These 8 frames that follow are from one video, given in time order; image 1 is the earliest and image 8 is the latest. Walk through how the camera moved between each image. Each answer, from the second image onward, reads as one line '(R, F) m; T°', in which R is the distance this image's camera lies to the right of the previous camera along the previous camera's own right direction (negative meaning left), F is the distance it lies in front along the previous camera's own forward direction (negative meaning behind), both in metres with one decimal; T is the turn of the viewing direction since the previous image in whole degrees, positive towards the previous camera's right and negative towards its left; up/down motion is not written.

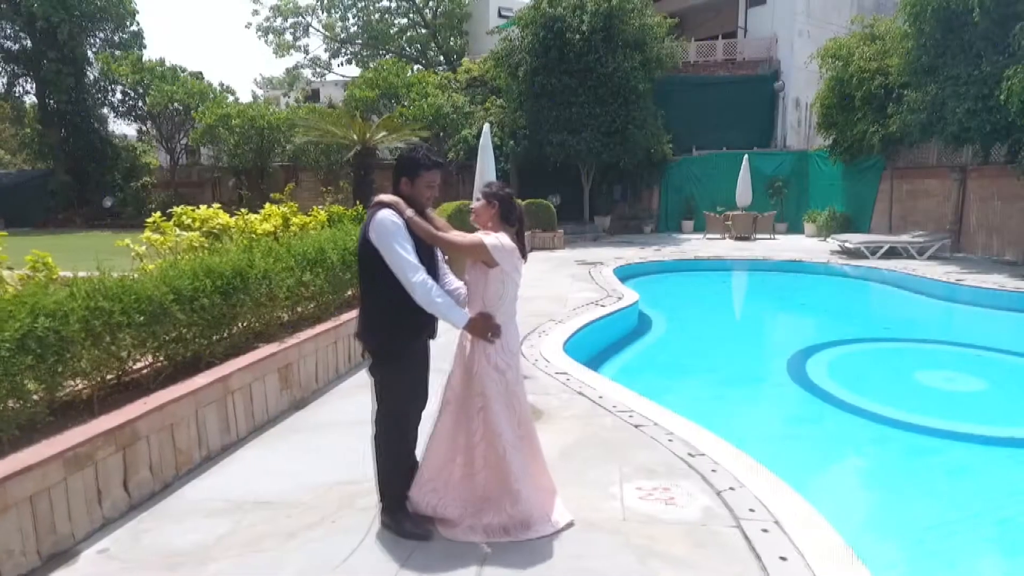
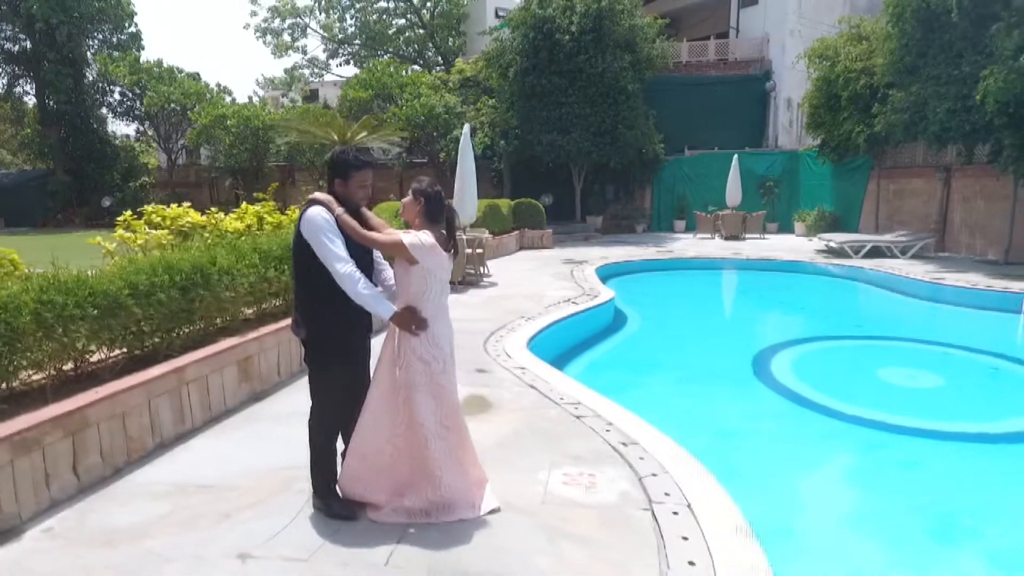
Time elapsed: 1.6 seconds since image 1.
(+0.4, -0.2) m; 0°
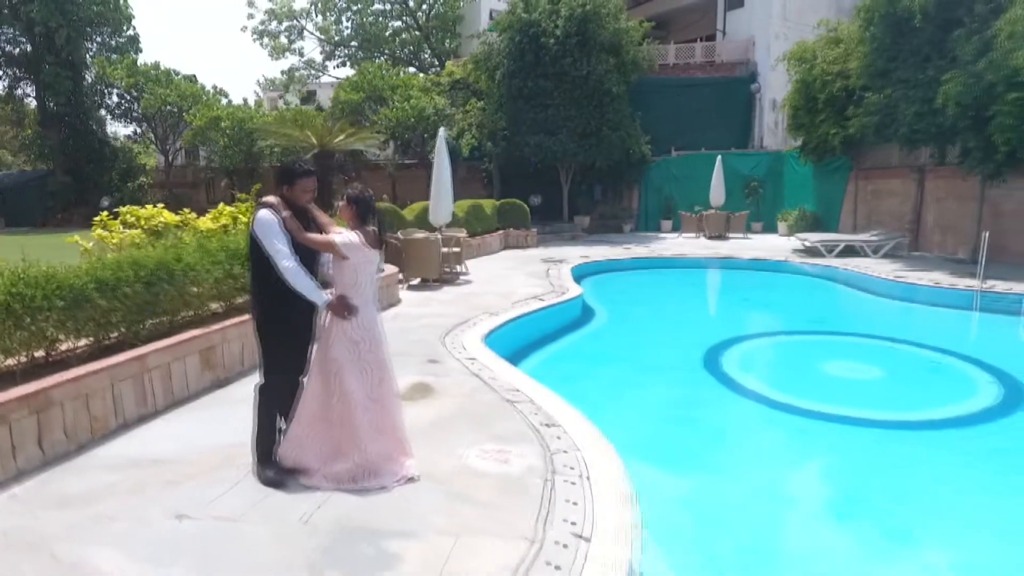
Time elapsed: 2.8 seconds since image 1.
(+0.5, -0.4) m; 0°
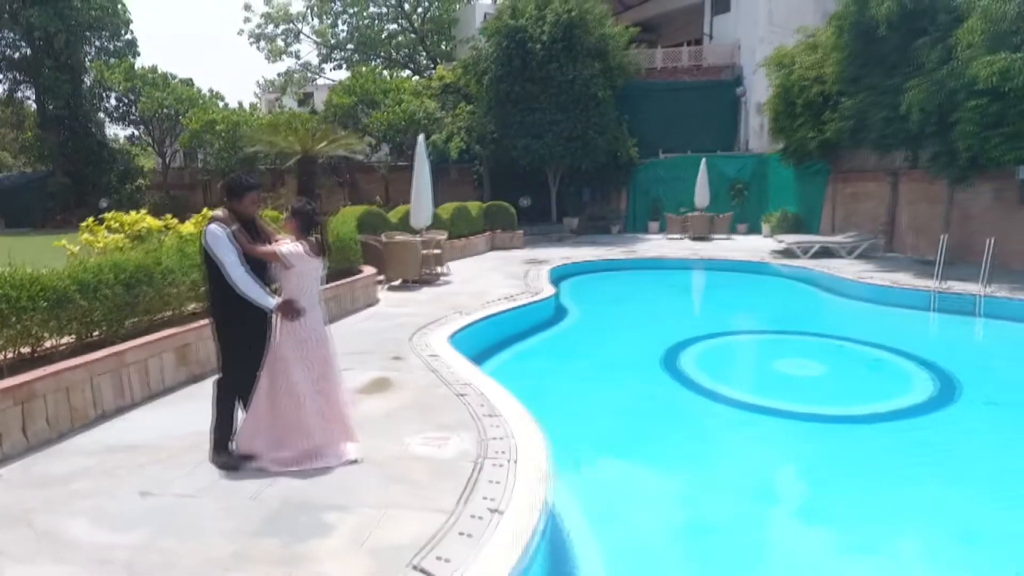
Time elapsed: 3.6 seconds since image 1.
(+0.4, -0.4) m; 0°
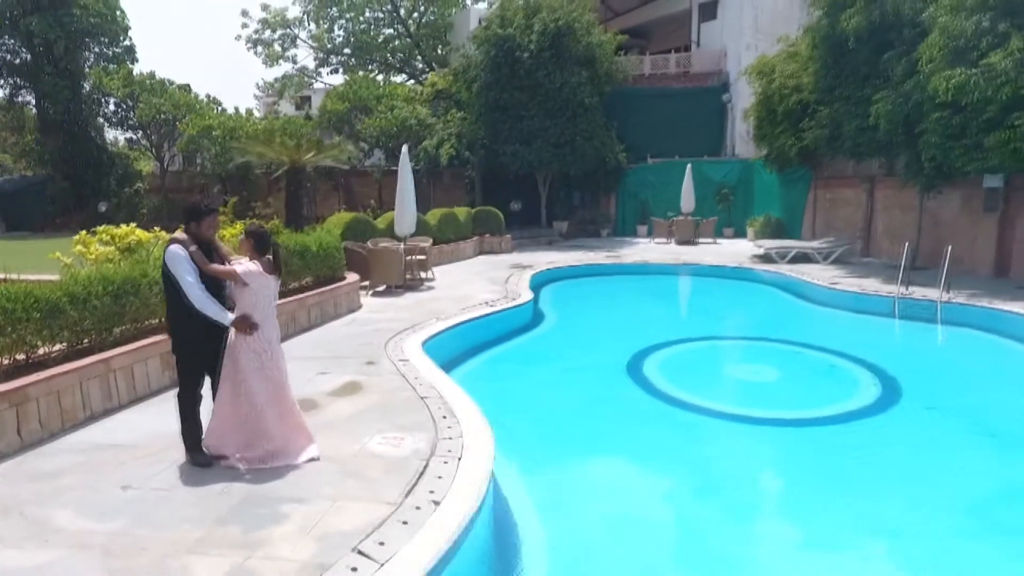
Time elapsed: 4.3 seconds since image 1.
(+0.4, -0.4) m; 0°
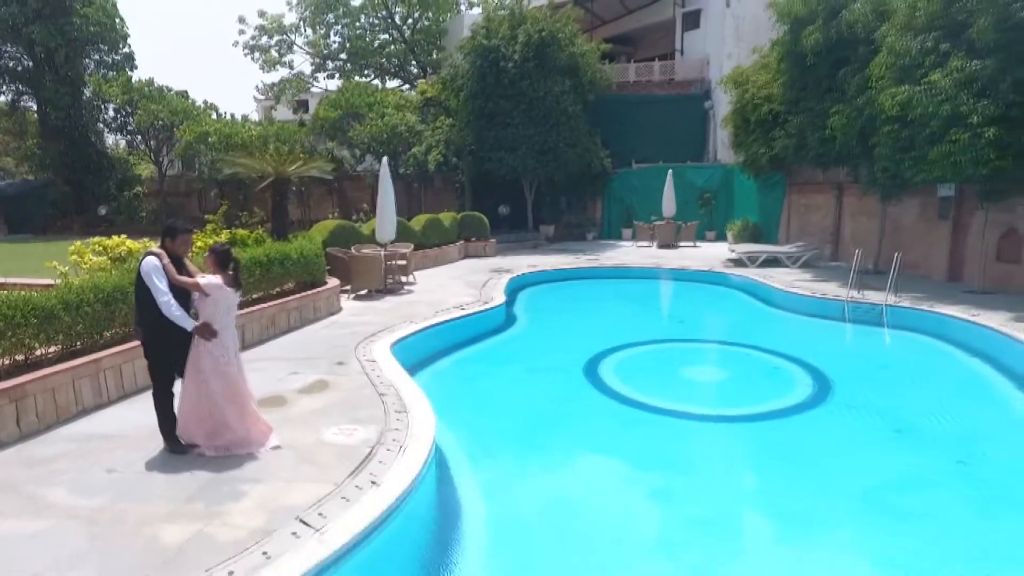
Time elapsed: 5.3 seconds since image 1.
(+0.5, -0.6) m; 0°
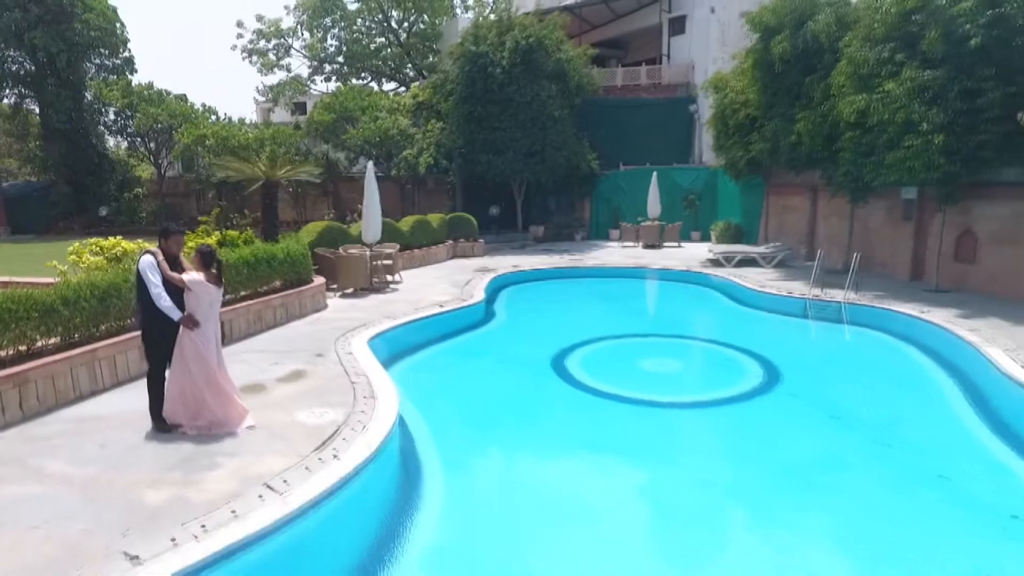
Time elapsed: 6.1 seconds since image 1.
(+0.5, -0.6) m; 0°
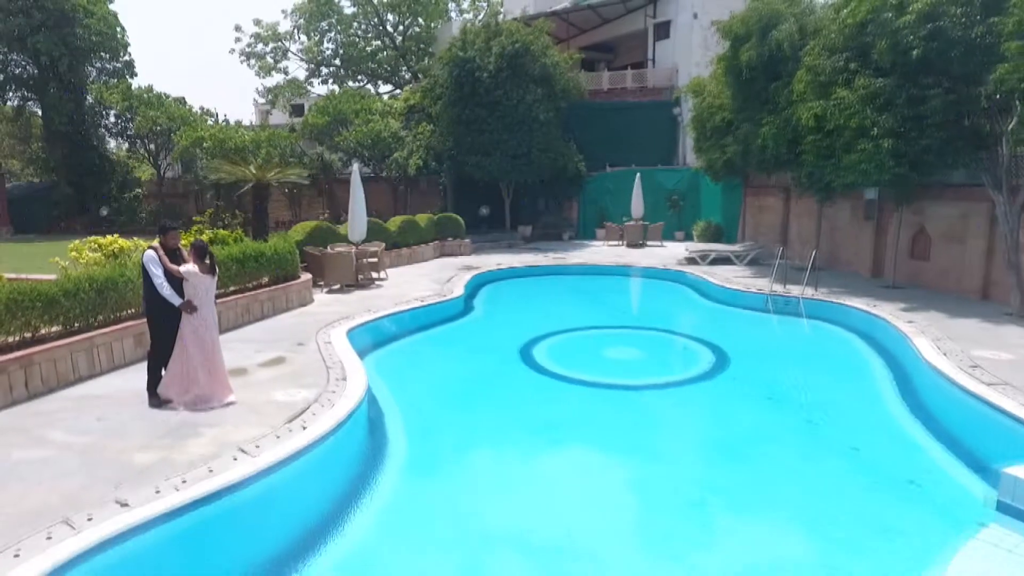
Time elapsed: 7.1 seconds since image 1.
(+0.5, -0.7) m; 0°
